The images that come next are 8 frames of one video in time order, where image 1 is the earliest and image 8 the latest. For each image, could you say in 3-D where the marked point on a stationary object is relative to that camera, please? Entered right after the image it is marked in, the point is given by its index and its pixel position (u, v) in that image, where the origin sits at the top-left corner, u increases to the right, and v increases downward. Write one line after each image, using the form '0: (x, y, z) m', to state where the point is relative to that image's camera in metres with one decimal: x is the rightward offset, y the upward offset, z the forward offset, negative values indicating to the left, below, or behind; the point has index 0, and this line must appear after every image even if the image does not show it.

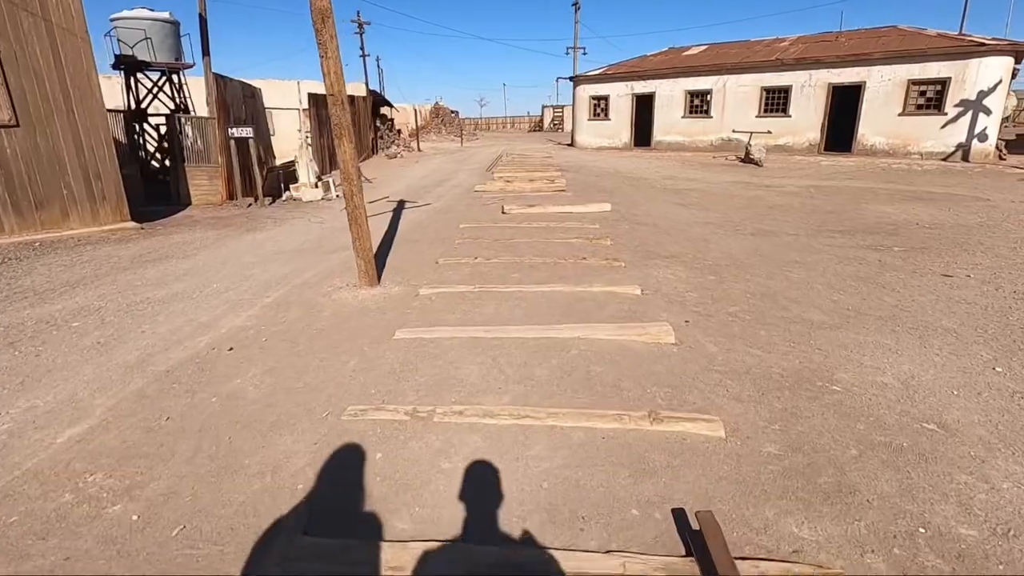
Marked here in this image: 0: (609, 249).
0: (+1.2, +0.5, +6.7) m
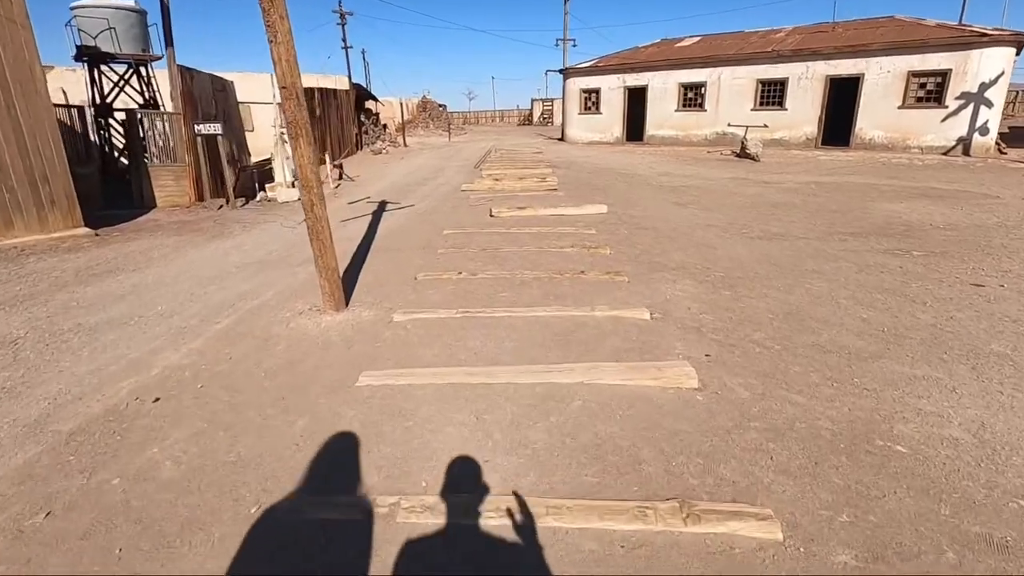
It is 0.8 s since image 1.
0: (+1.1, +0.3, +6.0) m
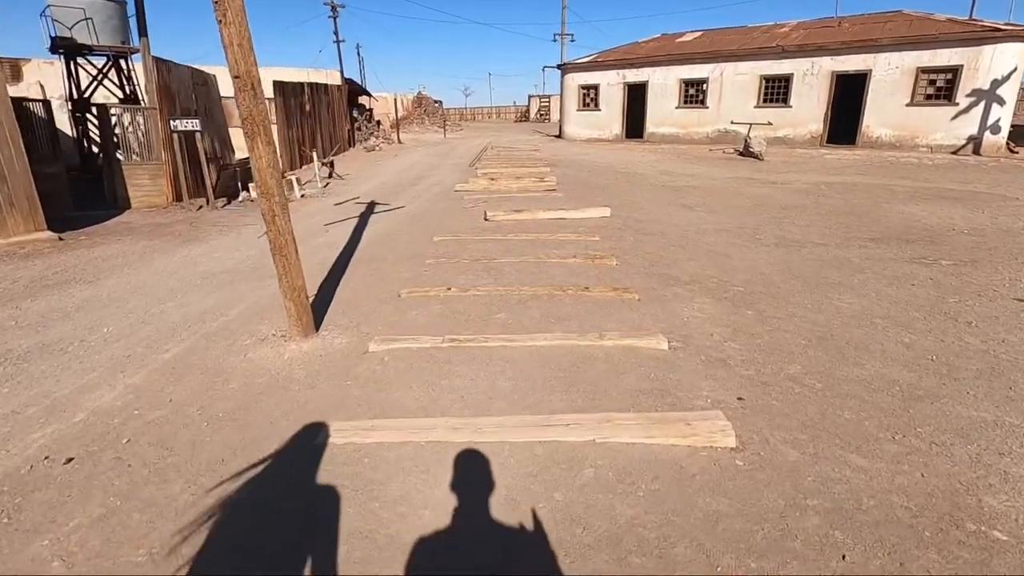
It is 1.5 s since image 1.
0: (+1.0, +0.2, +5.4) m
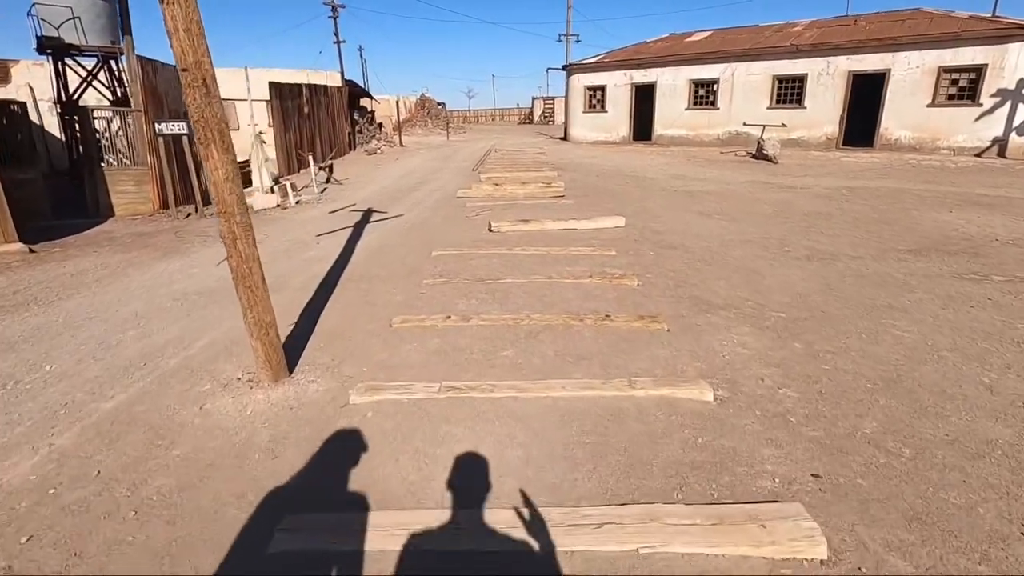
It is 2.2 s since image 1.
0: (+1.1, -0.1, +4.8) m
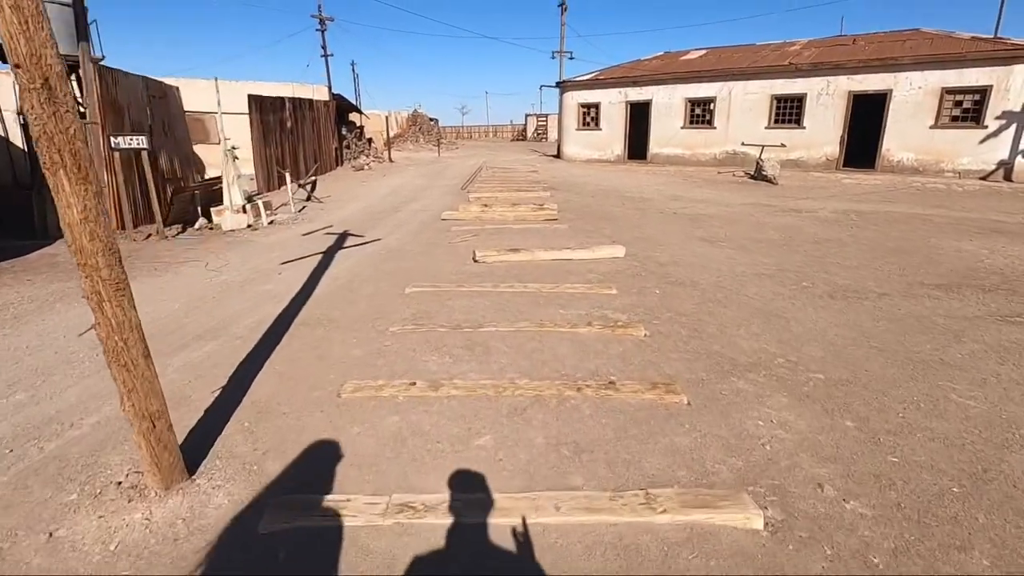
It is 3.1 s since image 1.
0: (+1.0, -0.5, +4.0) m
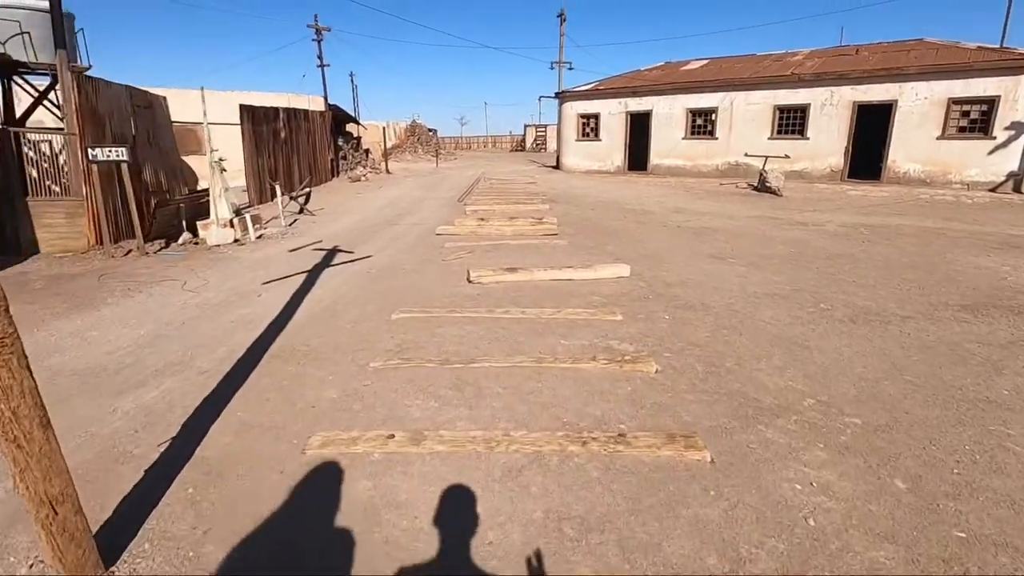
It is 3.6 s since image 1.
0: (+0.9, -0.7, +3.5) m
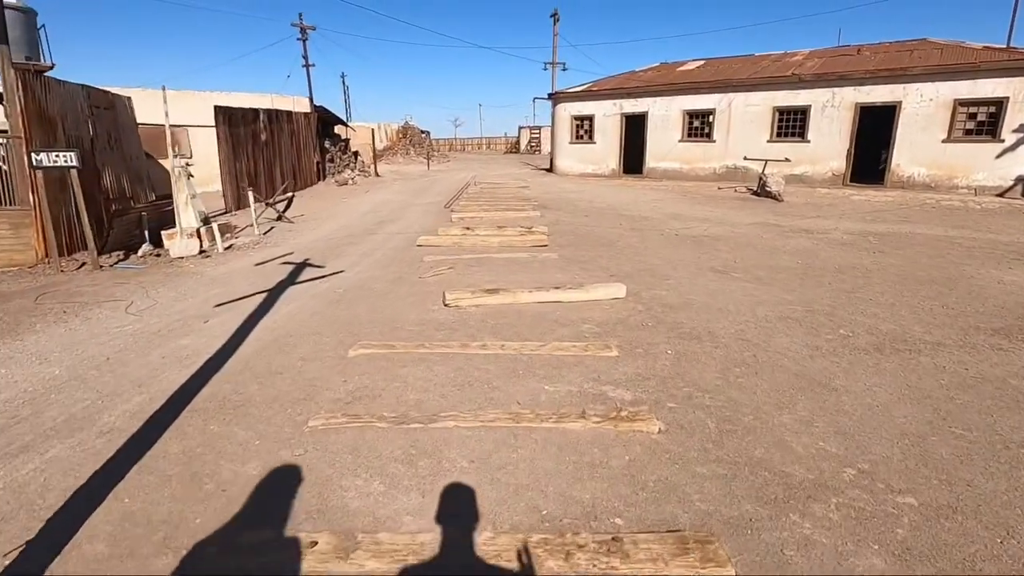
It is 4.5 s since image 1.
0: (+0.8, -0.9, +2.8) m
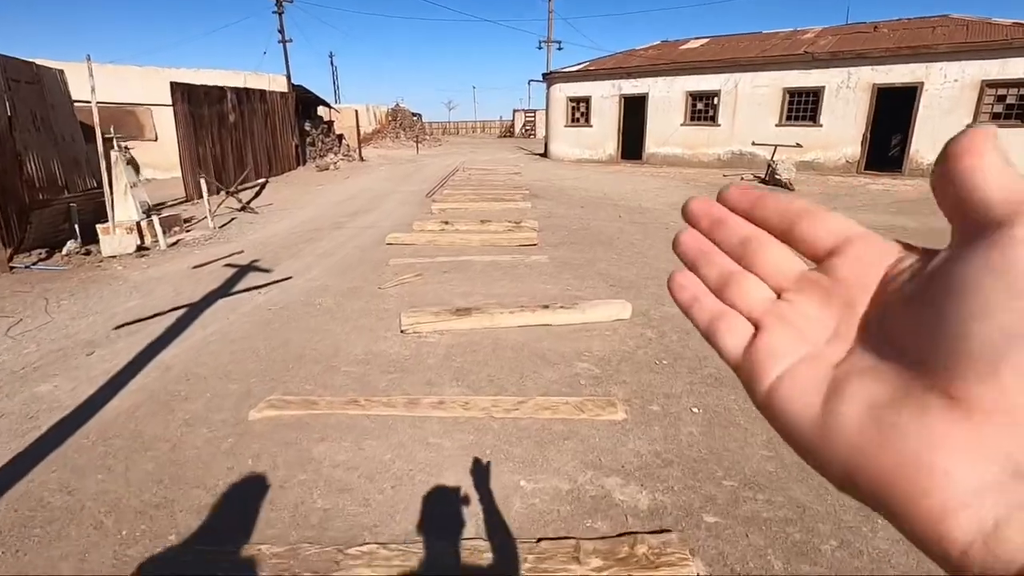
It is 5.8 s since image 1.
0: (+0.6, -1.2, +1.6) m
